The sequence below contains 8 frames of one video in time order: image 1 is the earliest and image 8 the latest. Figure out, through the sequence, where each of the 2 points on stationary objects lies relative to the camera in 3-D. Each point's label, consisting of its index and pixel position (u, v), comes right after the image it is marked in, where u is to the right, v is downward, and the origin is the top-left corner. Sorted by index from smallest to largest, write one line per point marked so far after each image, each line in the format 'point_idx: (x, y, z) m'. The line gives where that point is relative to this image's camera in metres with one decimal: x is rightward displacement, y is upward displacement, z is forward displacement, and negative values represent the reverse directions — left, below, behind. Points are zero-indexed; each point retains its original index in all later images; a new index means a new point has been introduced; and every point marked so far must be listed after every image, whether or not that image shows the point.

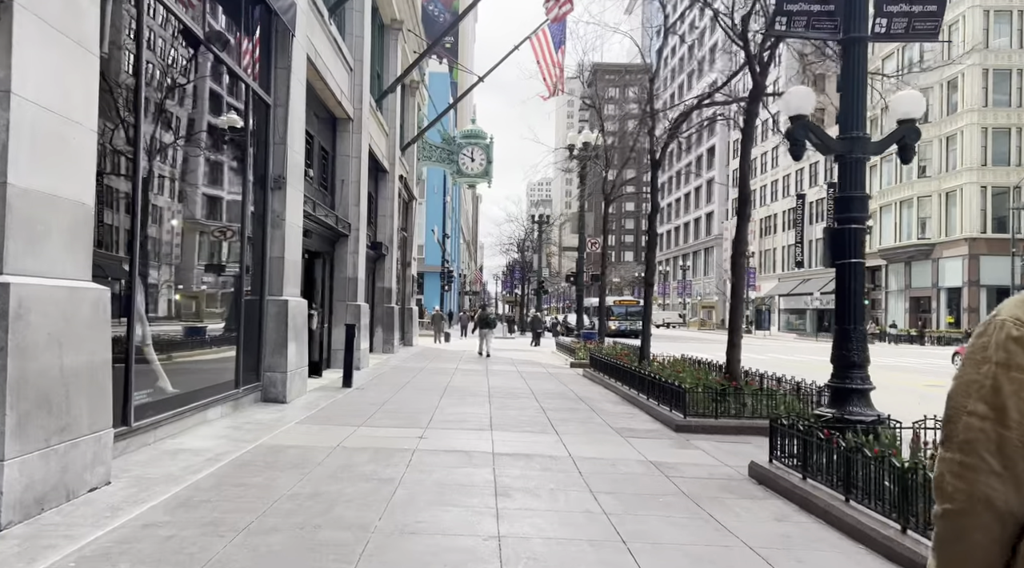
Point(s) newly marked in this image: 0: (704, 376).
0: (+3.4, -1.6, +14.3) m
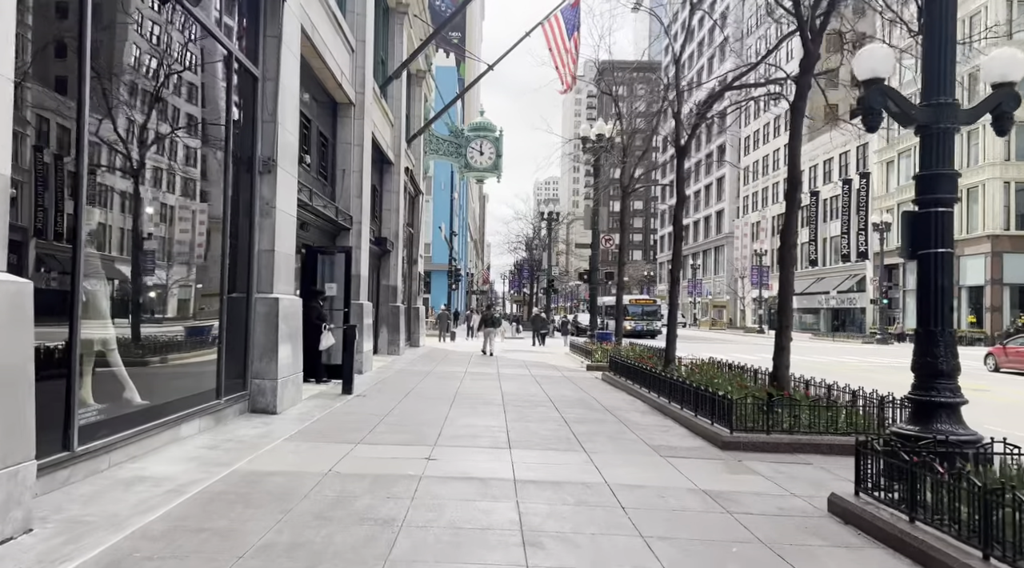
0: (+3.7, -1.6, +12.8) m
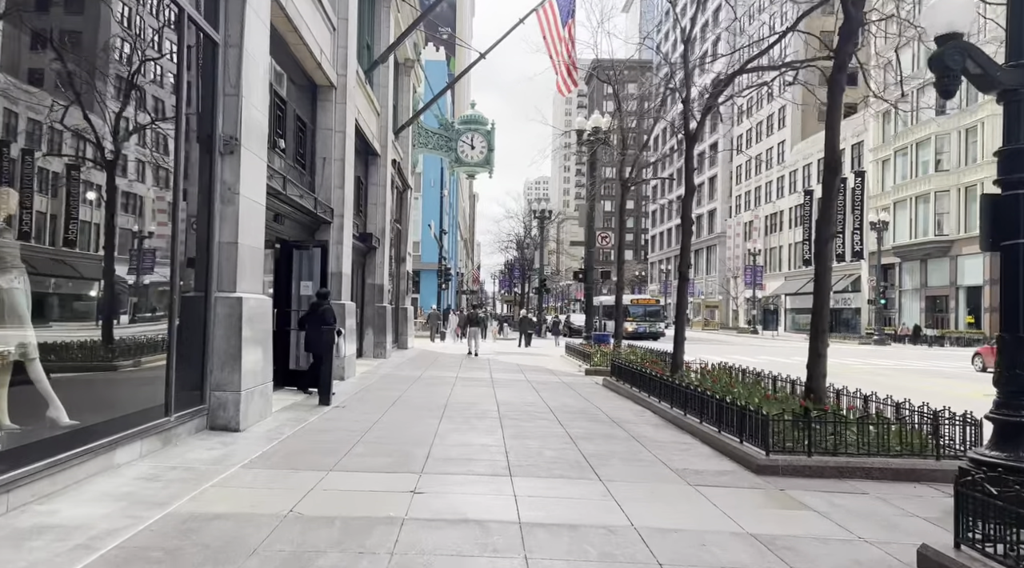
0: (+3.6, -1.5, +11.5) m
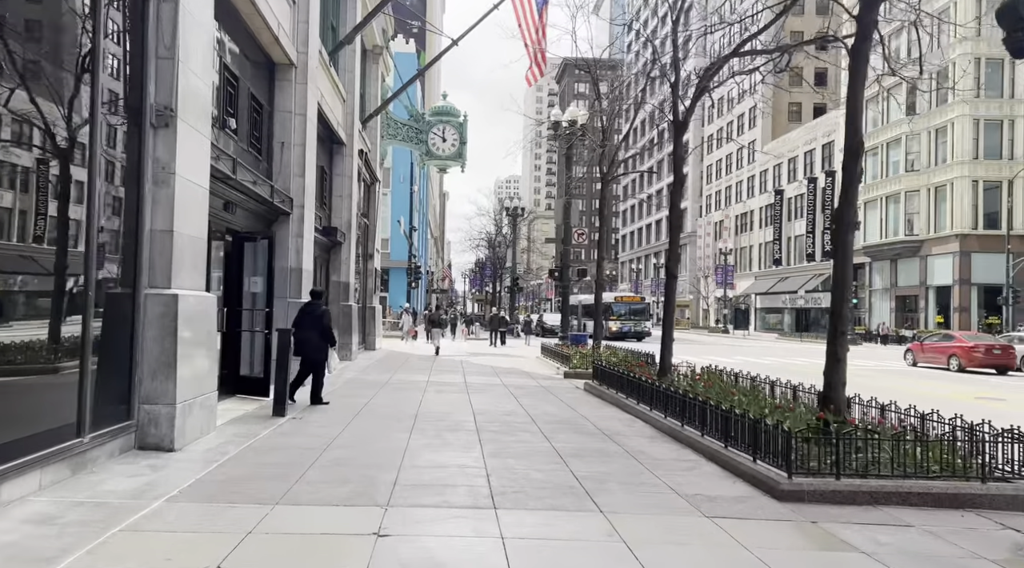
0: (+3.3, -1.5, +10.4) m
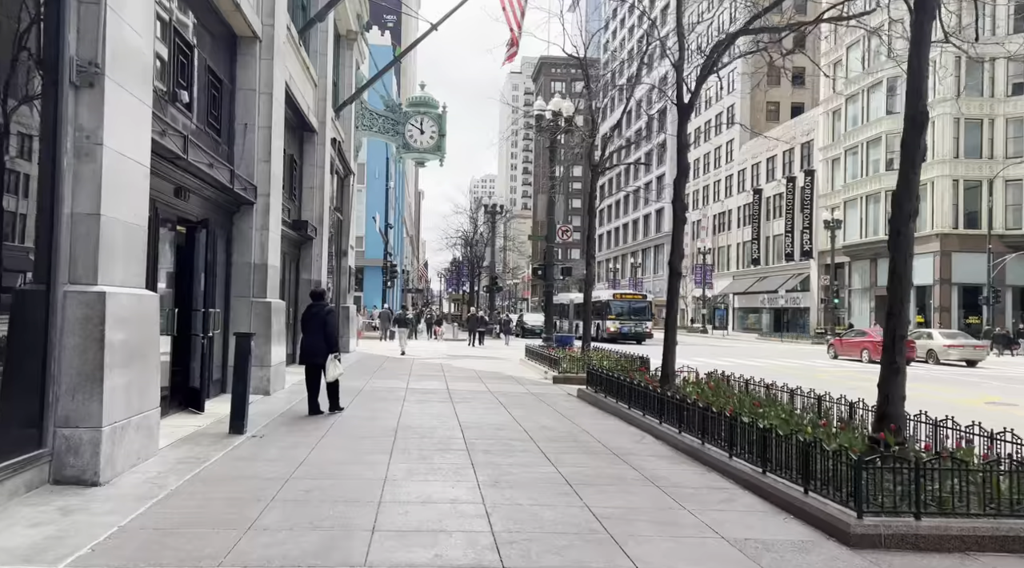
0: (+3.3, -1.5, +9.1) m
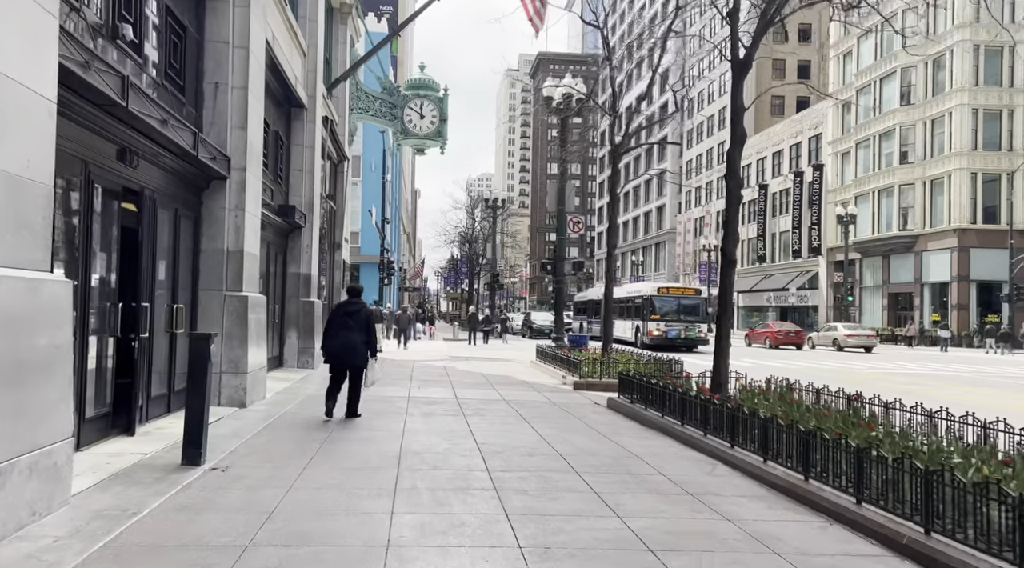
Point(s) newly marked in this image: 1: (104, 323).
0: (+3.6, -1.3, +6.9) m
1: (-4.1, -0.4, +8.3) m
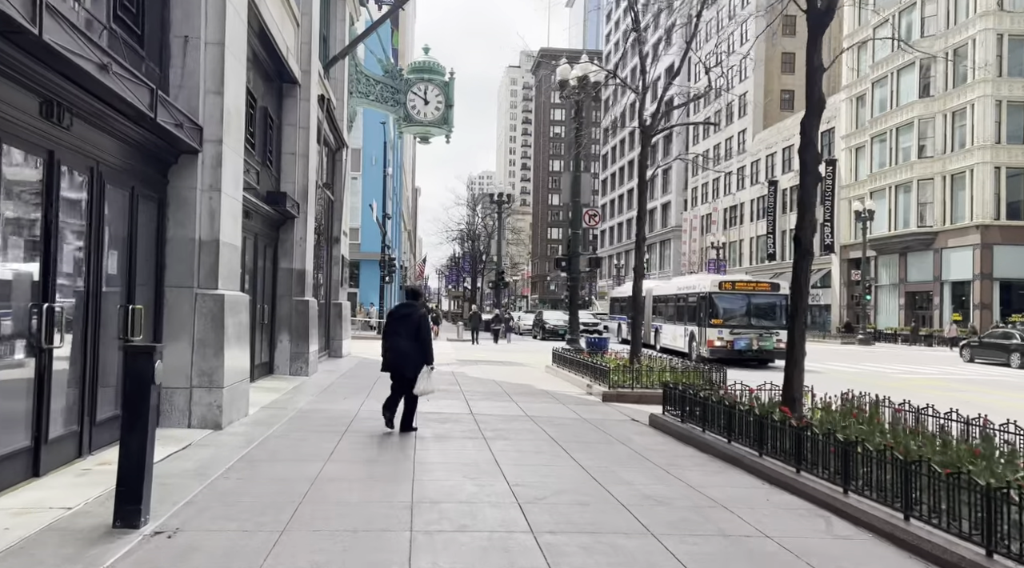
0: (+4.0, -1.3, +4.9) m
1: (-3.8, -0.4, +6.3) m
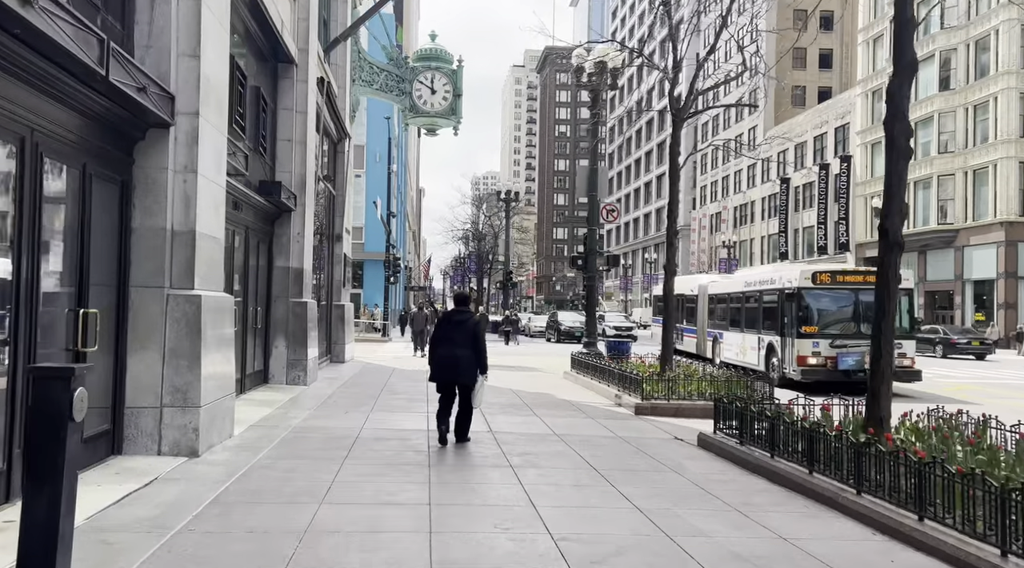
0: (+4.3, -1.3, +3.3) m
1: (-3.5, -0.3, +4.7) m
